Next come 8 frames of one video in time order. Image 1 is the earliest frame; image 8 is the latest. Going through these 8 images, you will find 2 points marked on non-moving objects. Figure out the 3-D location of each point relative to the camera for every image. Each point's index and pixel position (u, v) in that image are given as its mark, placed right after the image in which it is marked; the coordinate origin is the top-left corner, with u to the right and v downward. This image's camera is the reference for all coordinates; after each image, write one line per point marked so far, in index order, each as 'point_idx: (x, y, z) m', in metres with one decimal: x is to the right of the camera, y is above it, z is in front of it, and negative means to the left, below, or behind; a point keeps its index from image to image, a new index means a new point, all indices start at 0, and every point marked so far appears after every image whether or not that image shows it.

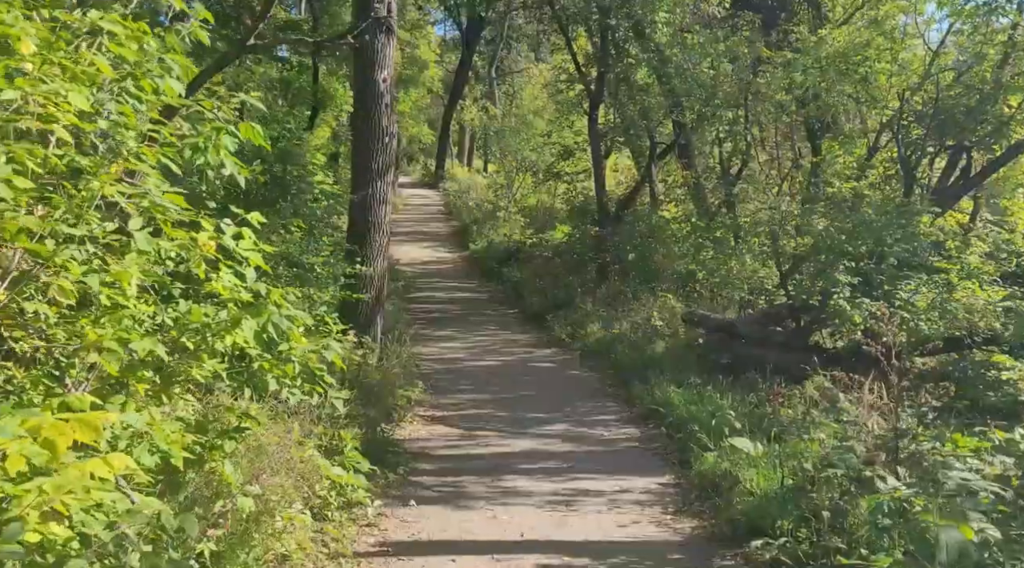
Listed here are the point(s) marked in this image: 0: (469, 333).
0: (-0.7, -0.8, +17.2) m
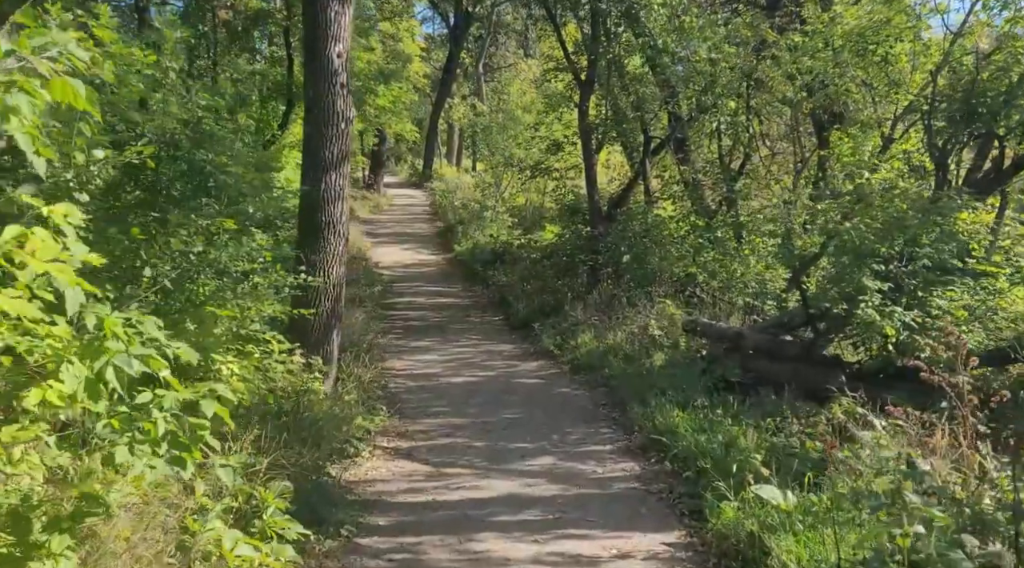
0: (-0.9, -0.8, +15.7) m
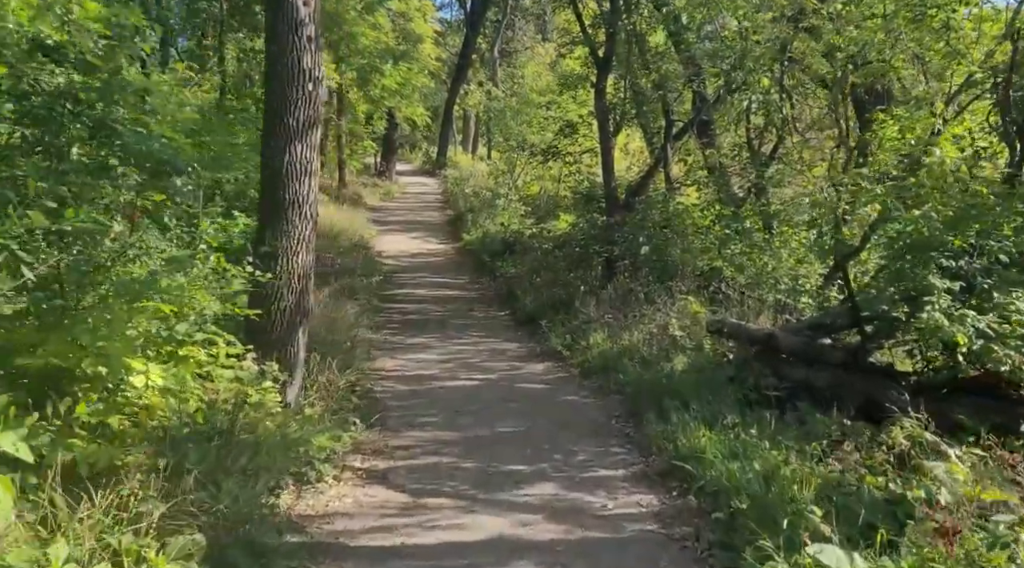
0: (-0.8, -0.7, +14.3) m
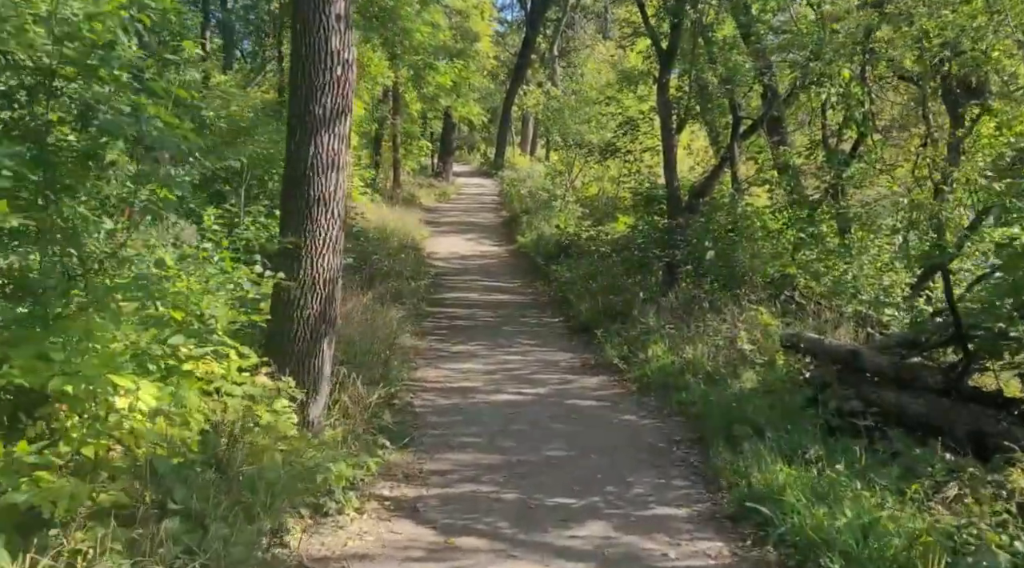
0: (-0.2, -0.8, +13.4) m
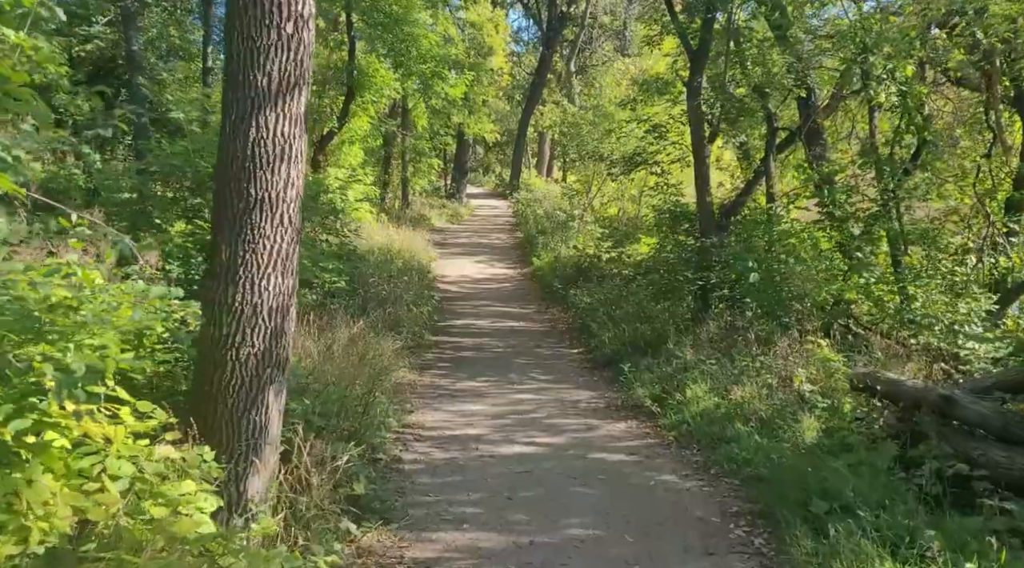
0: (0.0, -1.1, +11.6) m
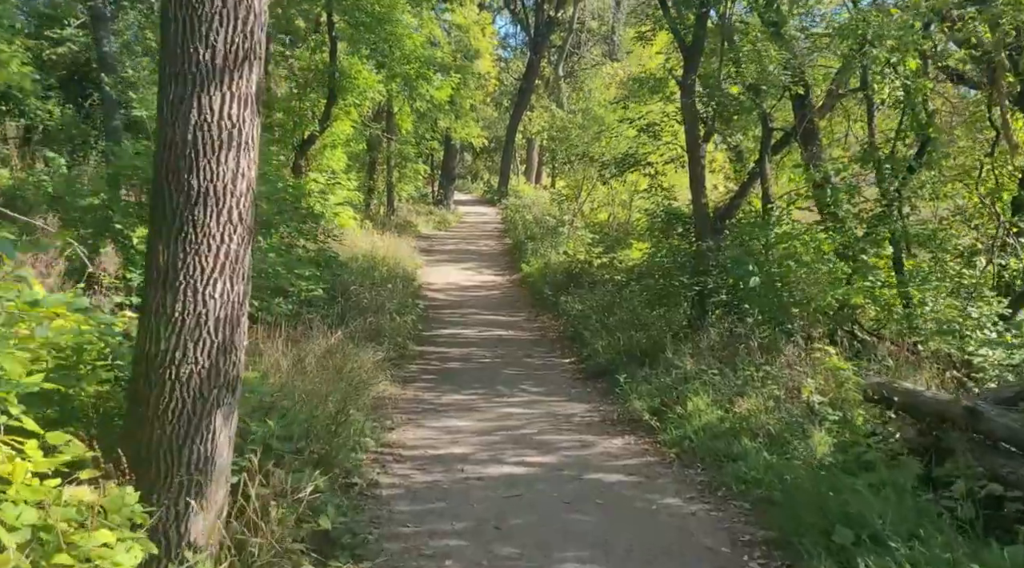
0: (-0.2, -1.1, +10.9) m
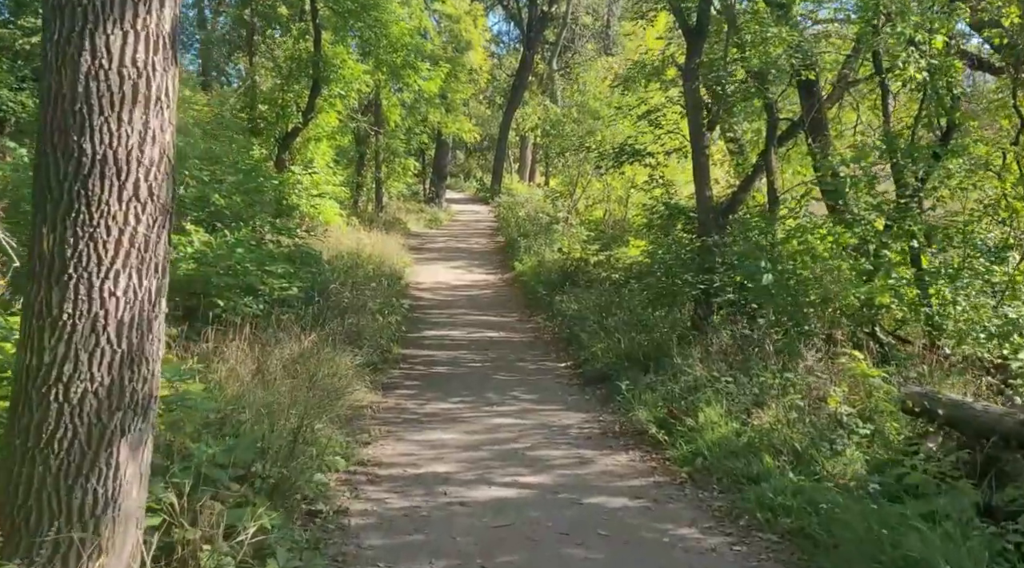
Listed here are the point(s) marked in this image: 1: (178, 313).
0: (-0.2, -1.1, +9.9) m
1: (-3.2, -0.3, +10.7) m
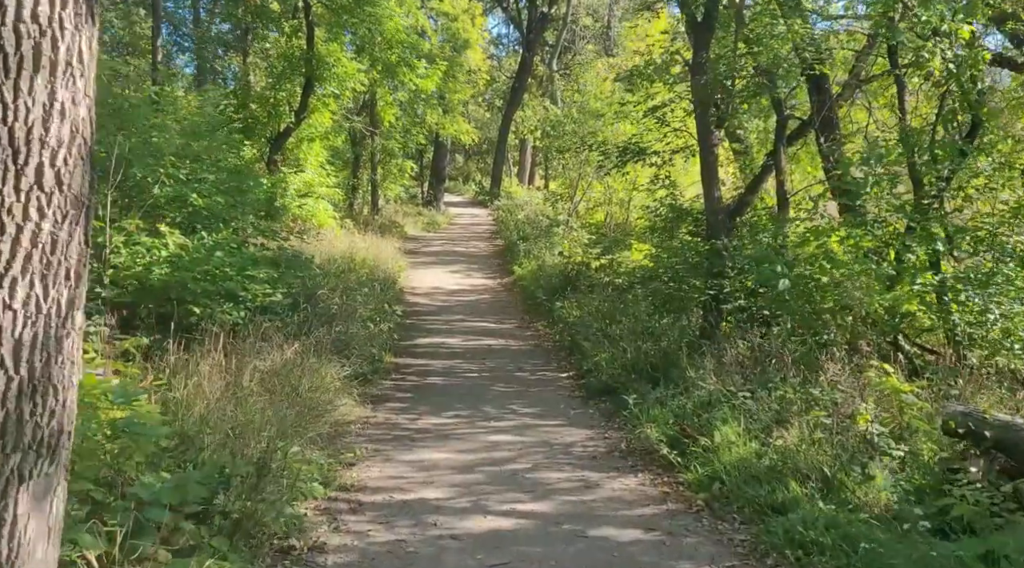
0: (-0.2, -1.2, +9.2) m
1: (-3.2, -0.3, +10.0) m
